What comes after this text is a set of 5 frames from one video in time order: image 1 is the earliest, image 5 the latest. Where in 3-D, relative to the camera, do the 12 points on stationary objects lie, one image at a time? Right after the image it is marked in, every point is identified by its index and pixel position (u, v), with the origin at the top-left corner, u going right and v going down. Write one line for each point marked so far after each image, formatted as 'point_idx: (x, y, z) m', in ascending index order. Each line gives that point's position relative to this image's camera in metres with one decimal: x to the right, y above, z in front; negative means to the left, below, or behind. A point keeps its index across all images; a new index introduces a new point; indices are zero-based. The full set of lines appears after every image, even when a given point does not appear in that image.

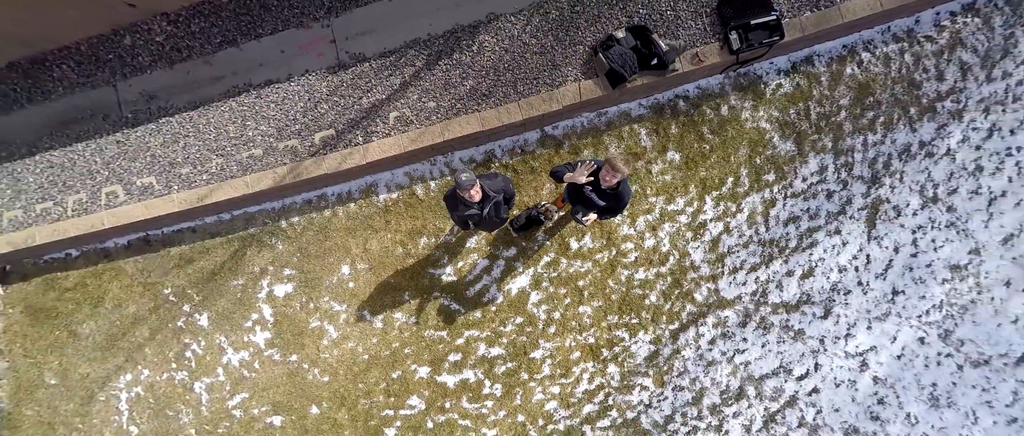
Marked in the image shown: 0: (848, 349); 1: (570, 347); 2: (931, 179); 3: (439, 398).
0: (+3.8, -1.5, +5.2) m
1: (+0.7, -1.5, +5.3) m
2: (+4.7, +0.4, +5.3) m
3: (-0.8, -2.1, +5.4) m
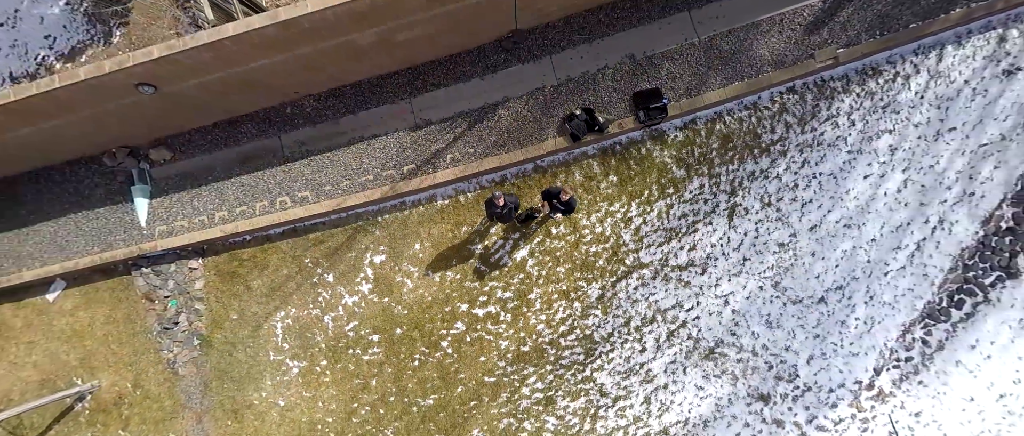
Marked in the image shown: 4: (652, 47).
0: (+3.9, -1.4, +8.8) m
1: (+0.8, -1.4, +8.9) m
2: (+4.8, +0.5, +8.9) m
3: (-0.7, -2.0, +9.0) m
4: (+2.6, +3.2, +8.8) m
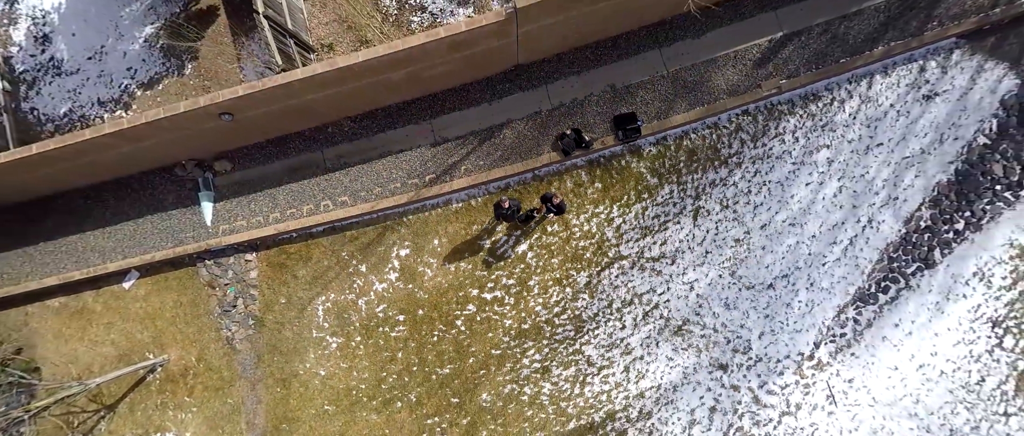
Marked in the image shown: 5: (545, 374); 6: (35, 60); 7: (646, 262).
0: (+3.9, -1.4, +10.7) m
1: (+0.8, -1.4, +10.8) m
2: (+4.9, +0.5, +10.7) m
3: (-0.7, -2.0, +10.9) m
4: (+2.7, +3.2, +10.7) m
5: (+0.8, -3.6, +10.9) m
6: (-11.8, +3.9, +11.6) m
7: (+3.1, -1.0, +10.7) m
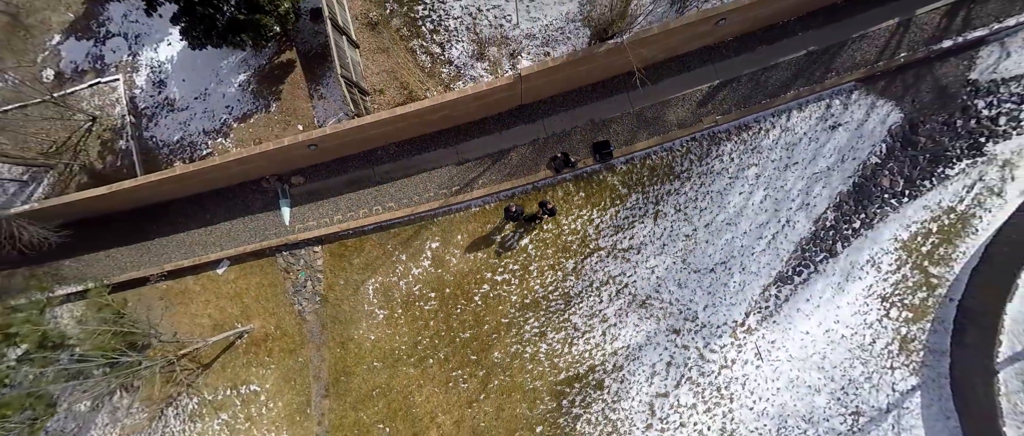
0: (+4.1, -1.4, +14.2) m
1: (+1.0, -1.4, +14.3) m
2: (+5.1, +0.5, +14.2) m
3: (-0.5, -2.1, +14.5) m
4: (+2.8, +3.2, +14.2) m
5: (+0.9, -3.7, +14.4) m
6: (-11.7, +3.9, +15.3) m
7: (+3.2, -1.1, +14.2) m
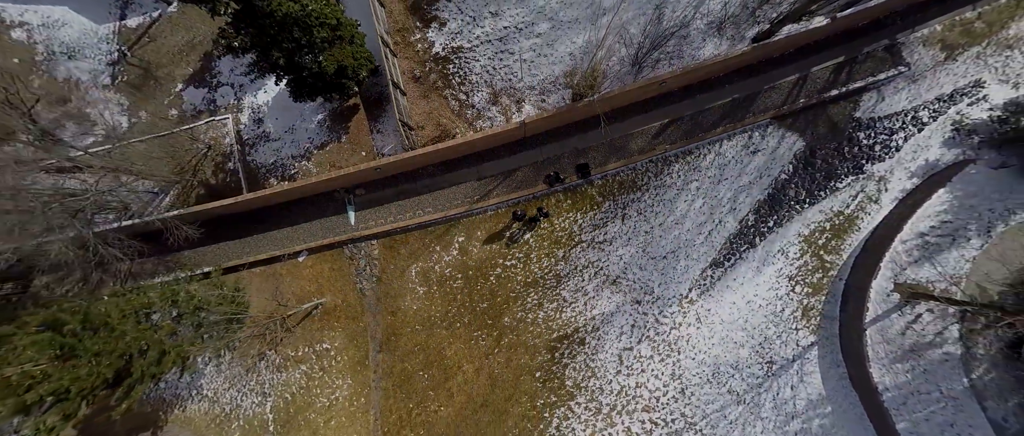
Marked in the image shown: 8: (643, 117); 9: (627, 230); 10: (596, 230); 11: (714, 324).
0: (+4.3, -1.5, +19.5) m
1: (+1.2, -1.5, +19.6) m
2: (+5.3, +0.4, +19.5) m
3: (-0.3, -2.1, +19.8) m
4: (+3.0, +3.1, +19.5) m
5: (+1.2, -3.7, +19.7) m
6: (-11.4, +3.8, +20.7) m
7: (+3.5, -1.1, +19.5) m
8: (+5.5, +4.2, +19.4) m
9: (+4.8, -0.5, +19.5) m
10: (+3.5, -0.5, +19.5) m
11: (+8.3, -4.4, +19.3) m
